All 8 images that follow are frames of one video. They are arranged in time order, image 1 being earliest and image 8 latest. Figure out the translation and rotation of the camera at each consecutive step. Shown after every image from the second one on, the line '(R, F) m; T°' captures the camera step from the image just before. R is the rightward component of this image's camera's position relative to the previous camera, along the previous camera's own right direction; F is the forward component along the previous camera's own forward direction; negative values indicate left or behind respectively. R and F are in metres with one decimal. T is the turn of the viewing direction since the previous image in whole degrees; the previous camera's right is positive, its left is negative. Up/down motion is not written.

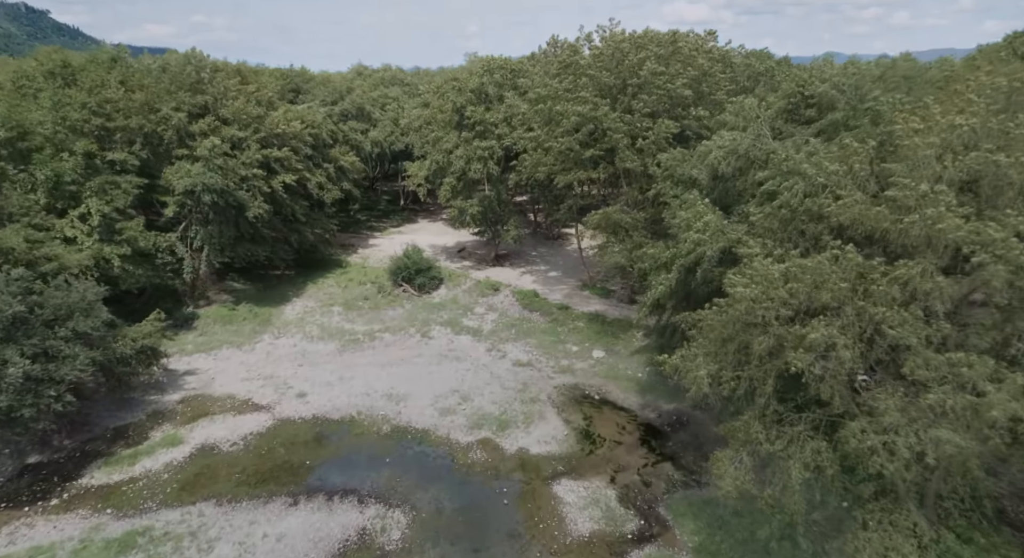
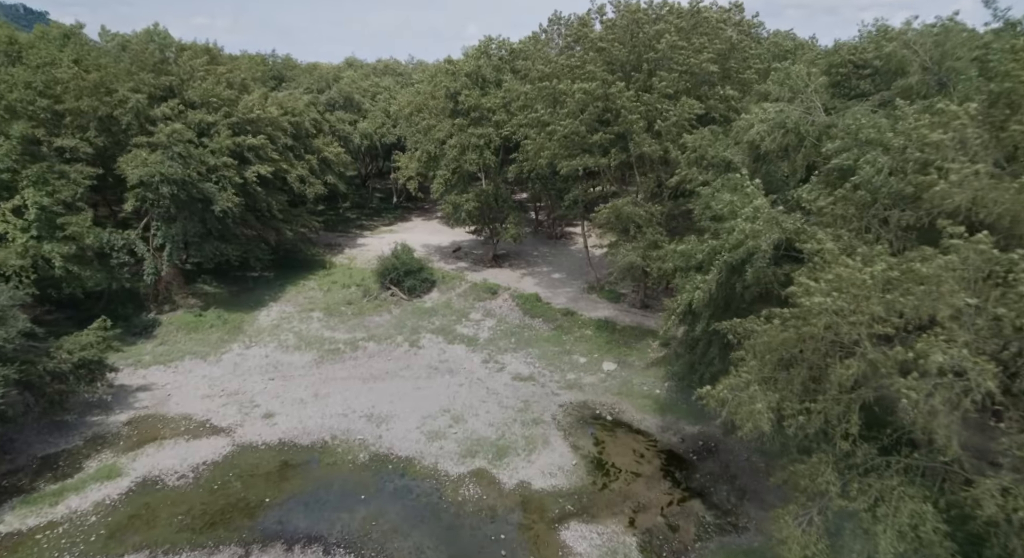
(0.0, +2.6) m; 0°
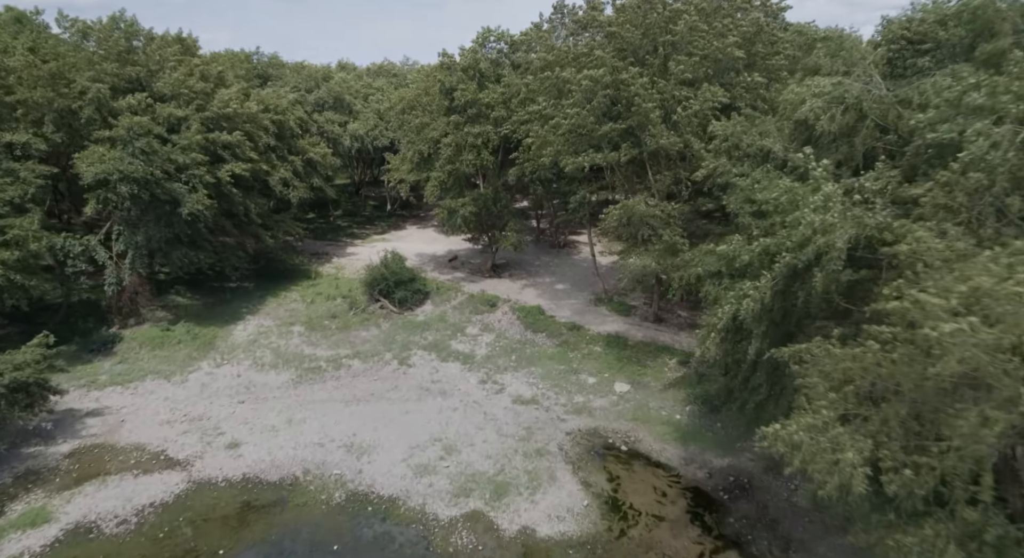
(0.0, +2.1) m; 0°
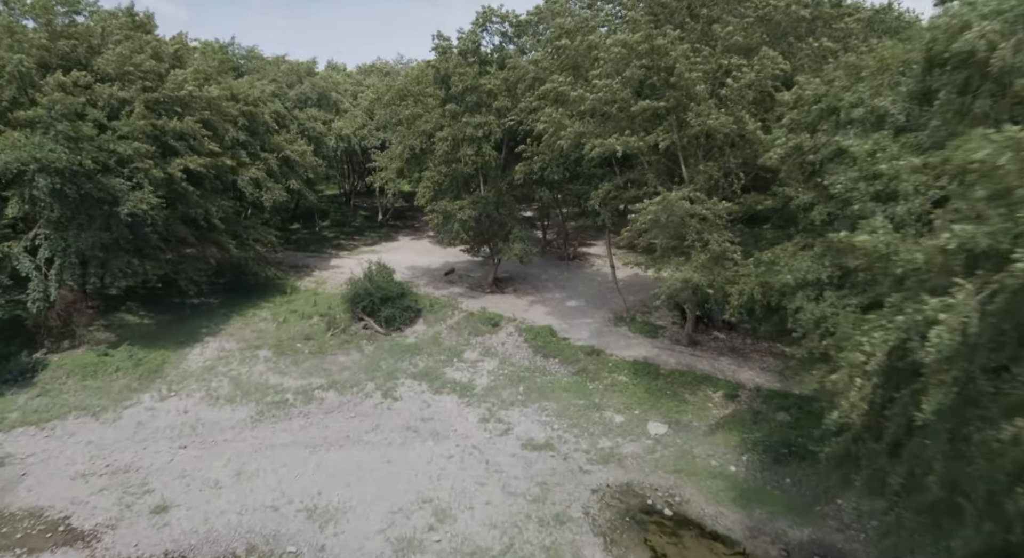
(-0.3, +3.4) m; 0°
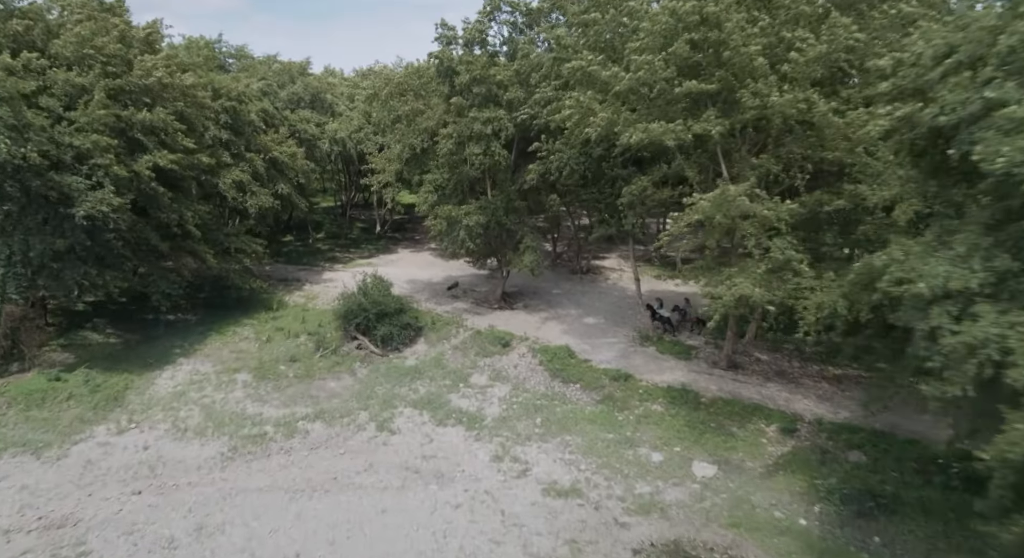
(-0.4, +2.2) m; 0°
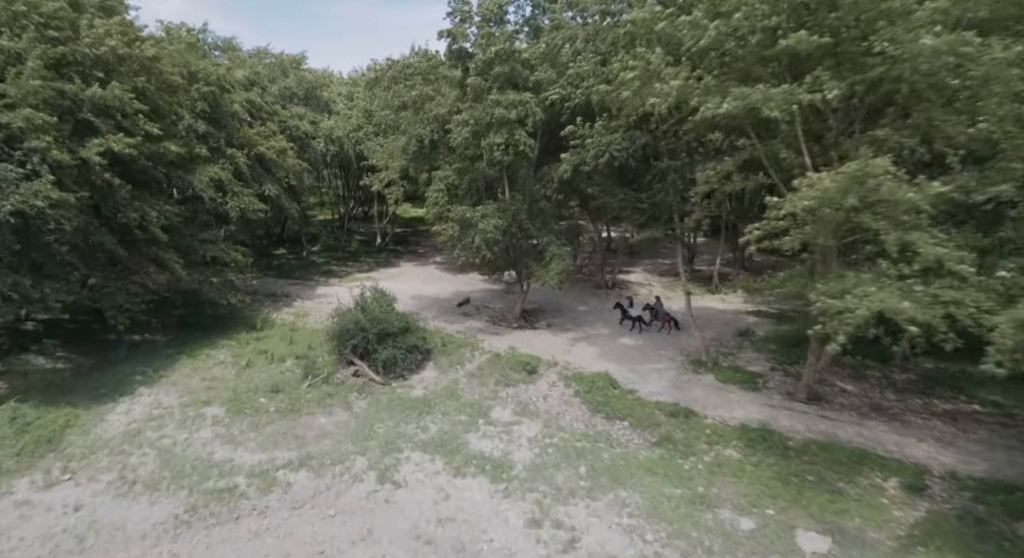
(-0.8, +2.9) m; 0°
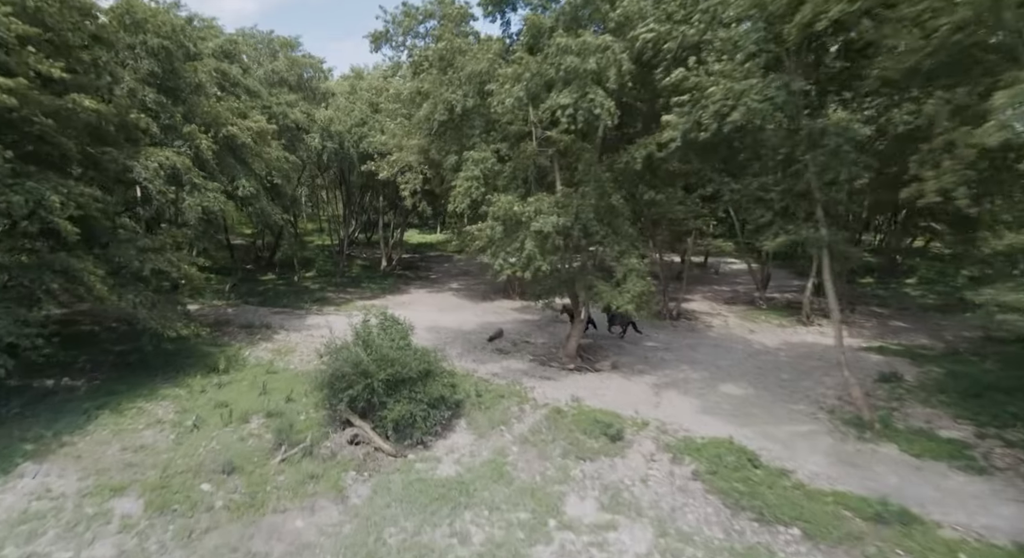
(-1.4, +4.8) m; 0°
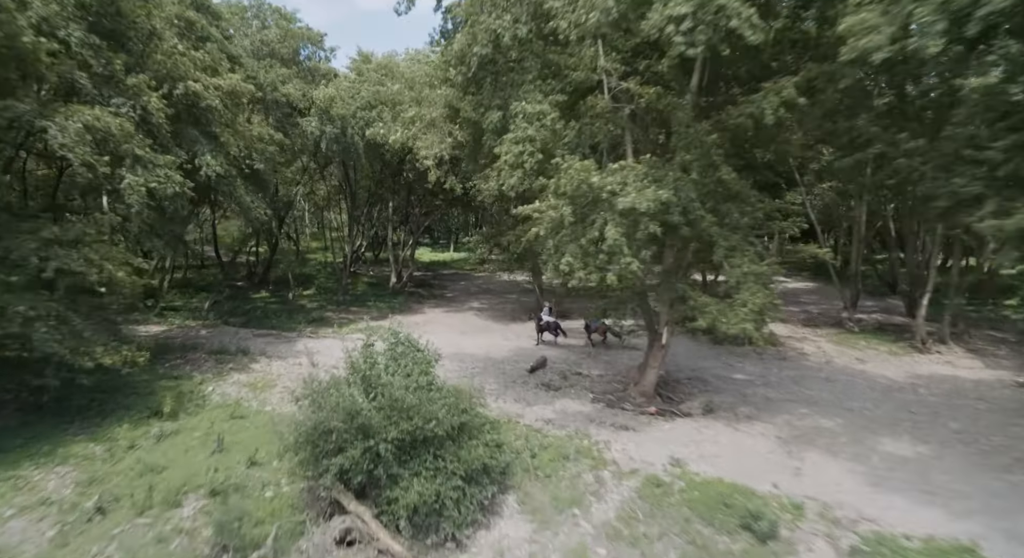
(-0.9, +3.8) m; -1°
